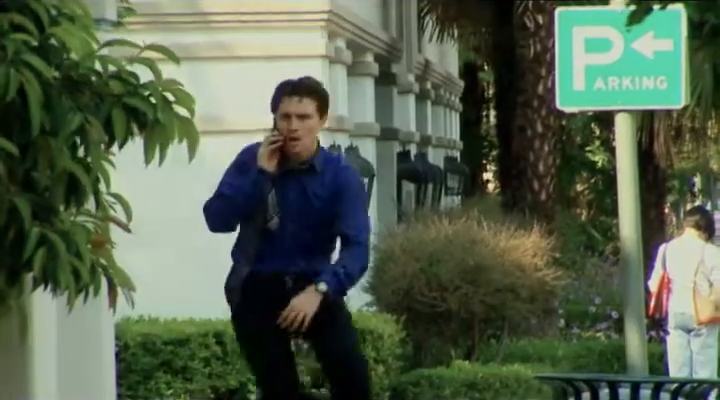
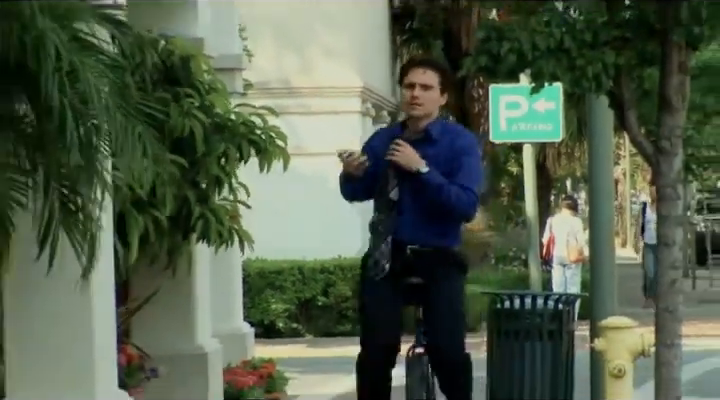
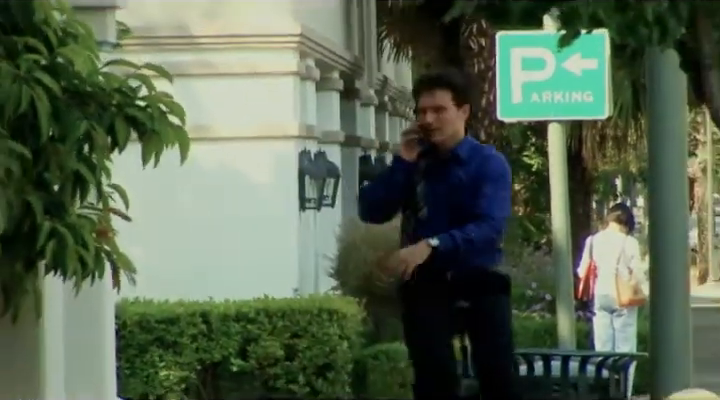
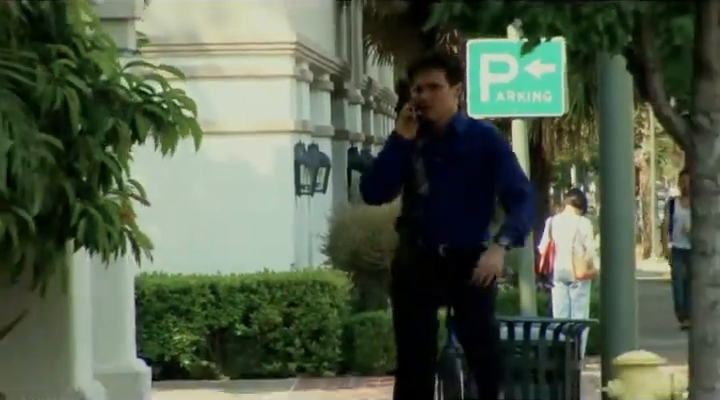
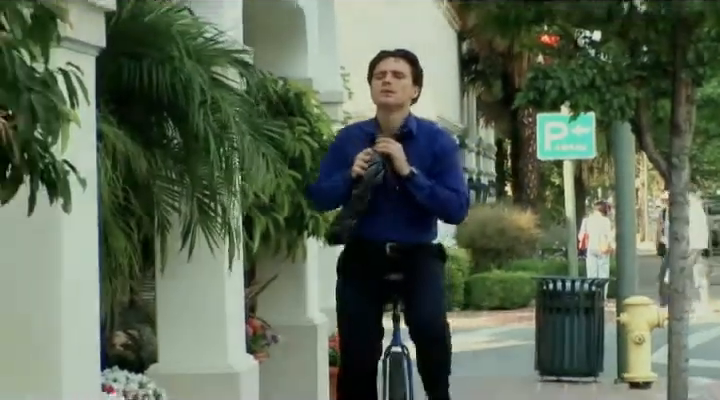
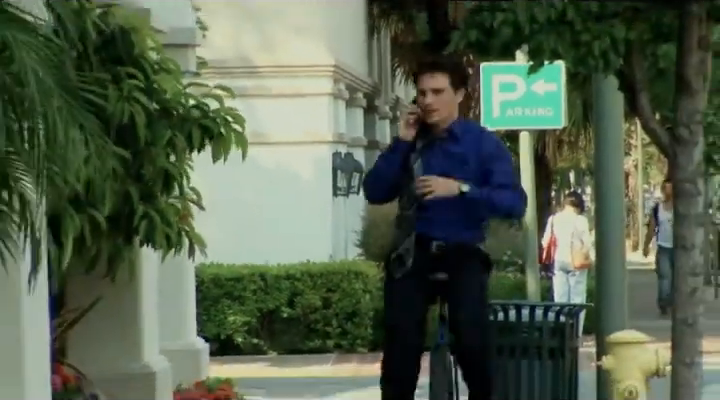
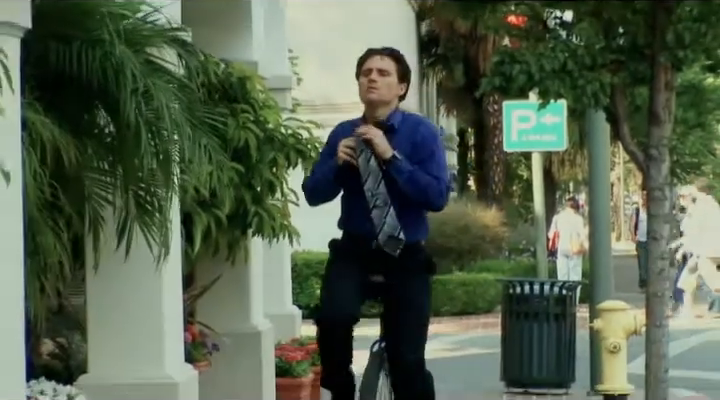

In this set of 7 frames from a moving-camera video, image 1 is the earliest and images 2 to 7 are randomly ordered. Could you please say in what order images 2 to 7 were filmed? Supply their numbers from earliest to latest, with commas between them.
3, 4, 6, 2, 7, 5
